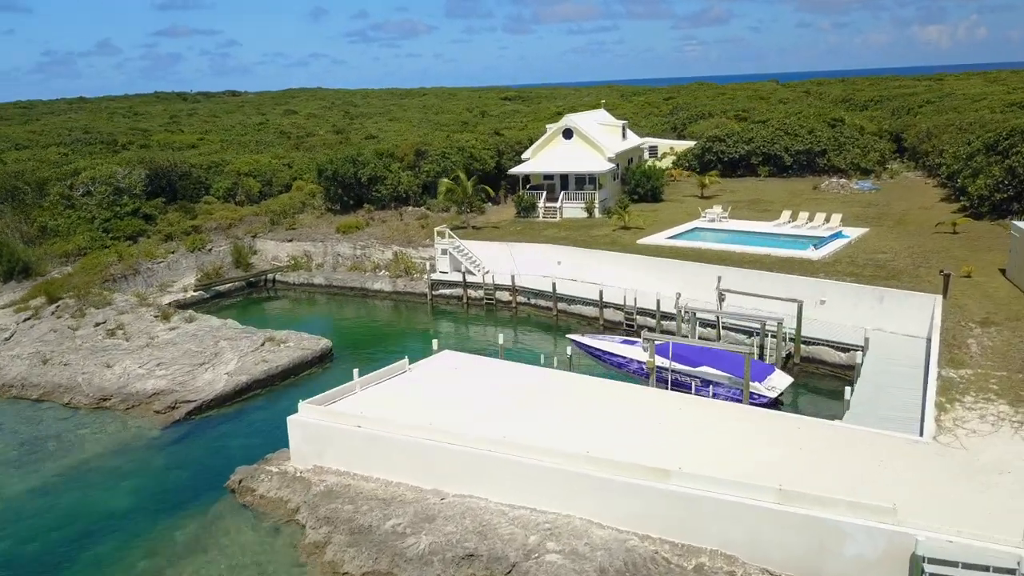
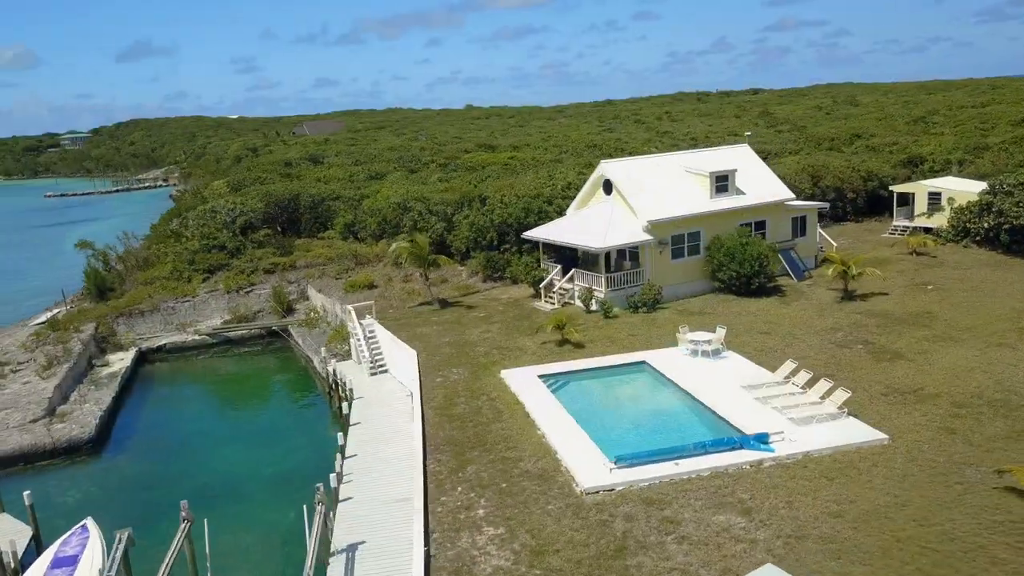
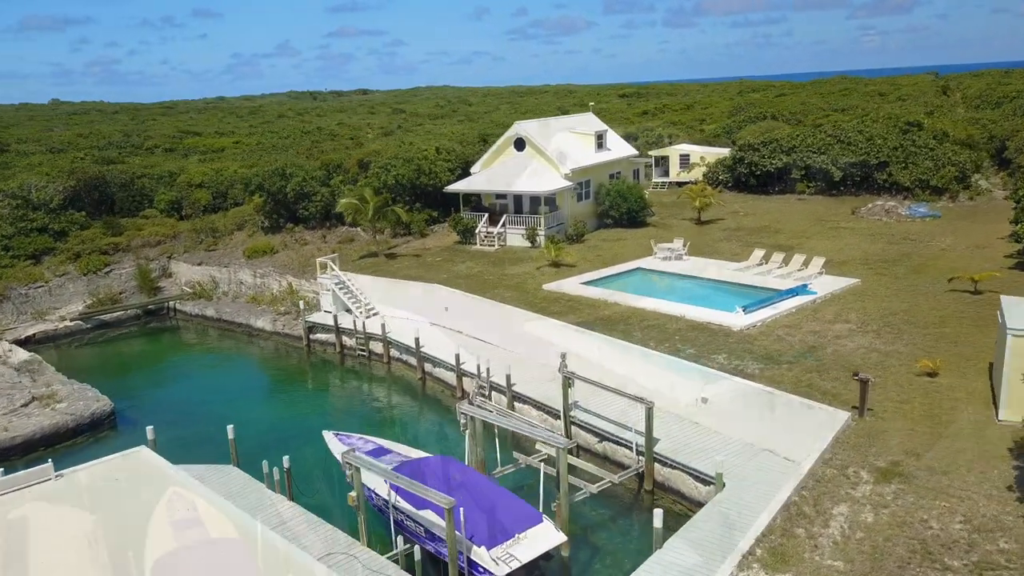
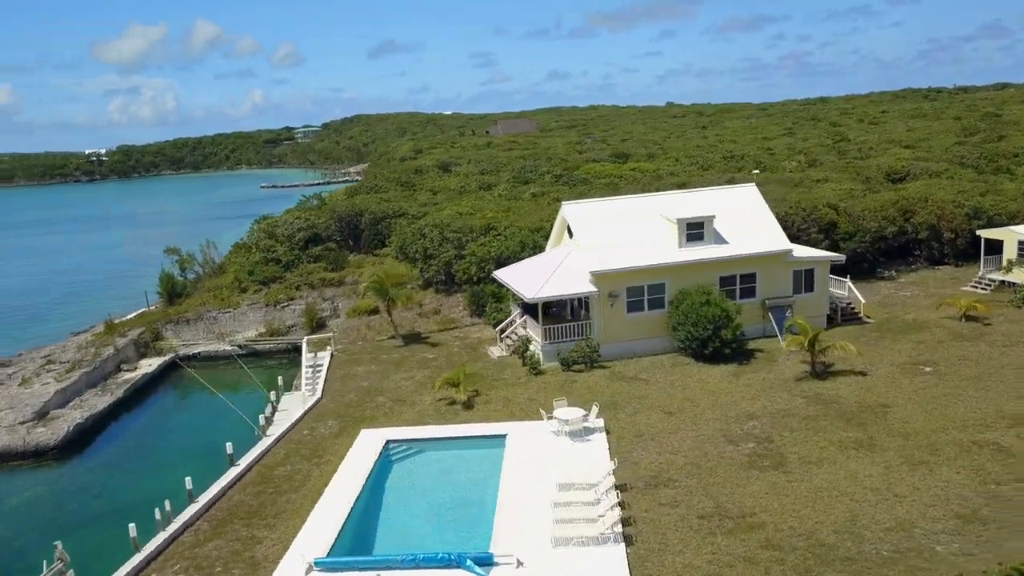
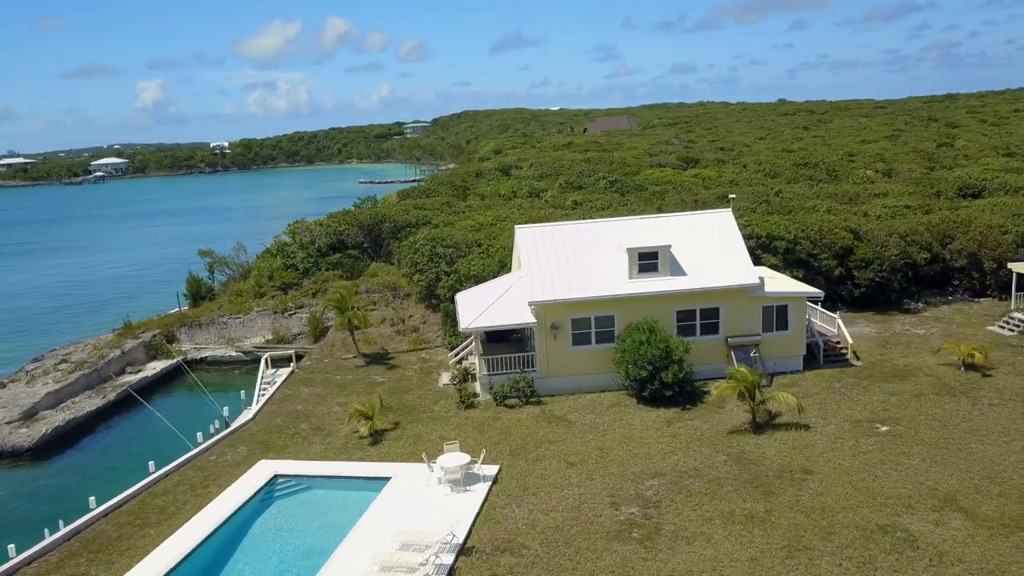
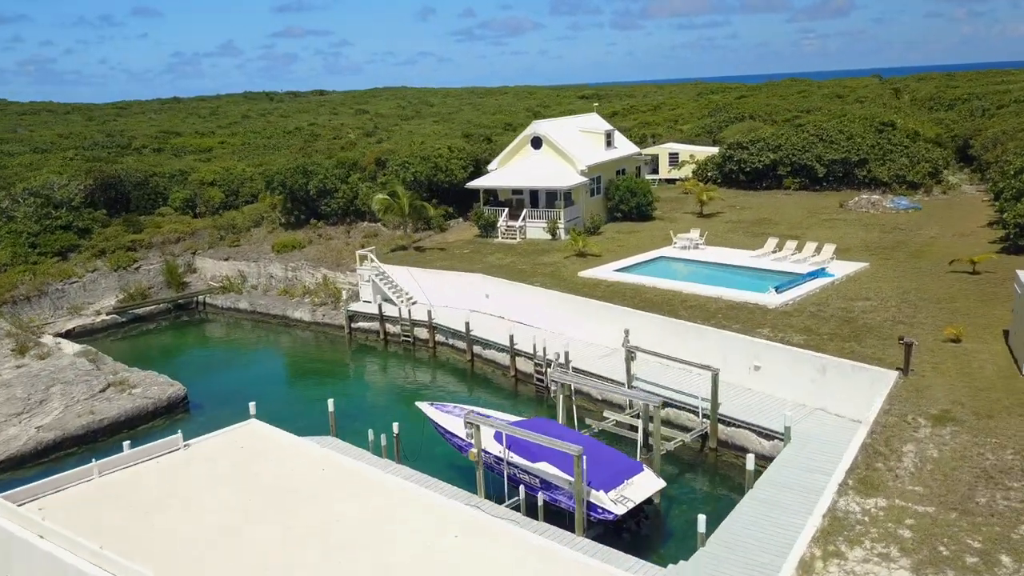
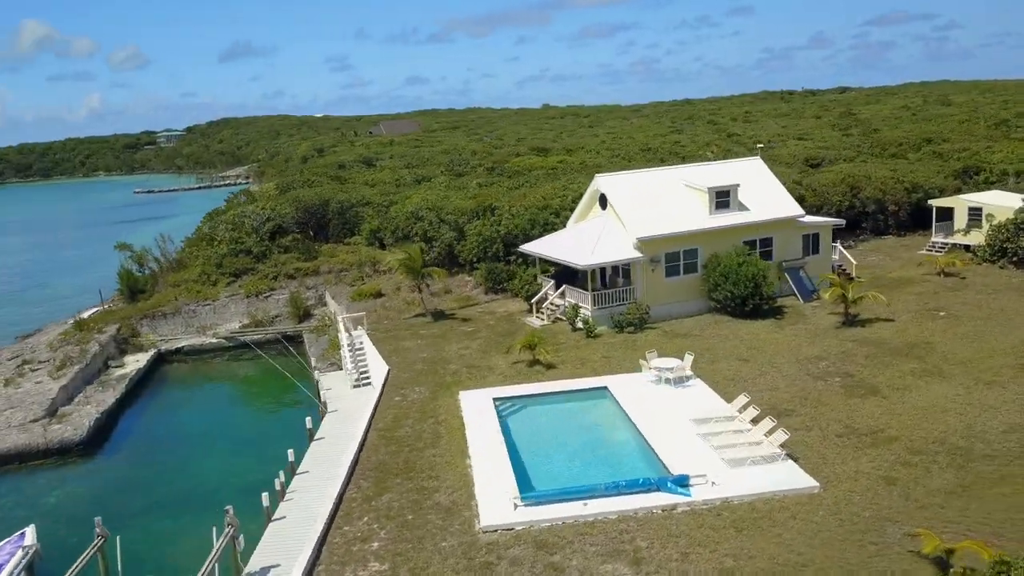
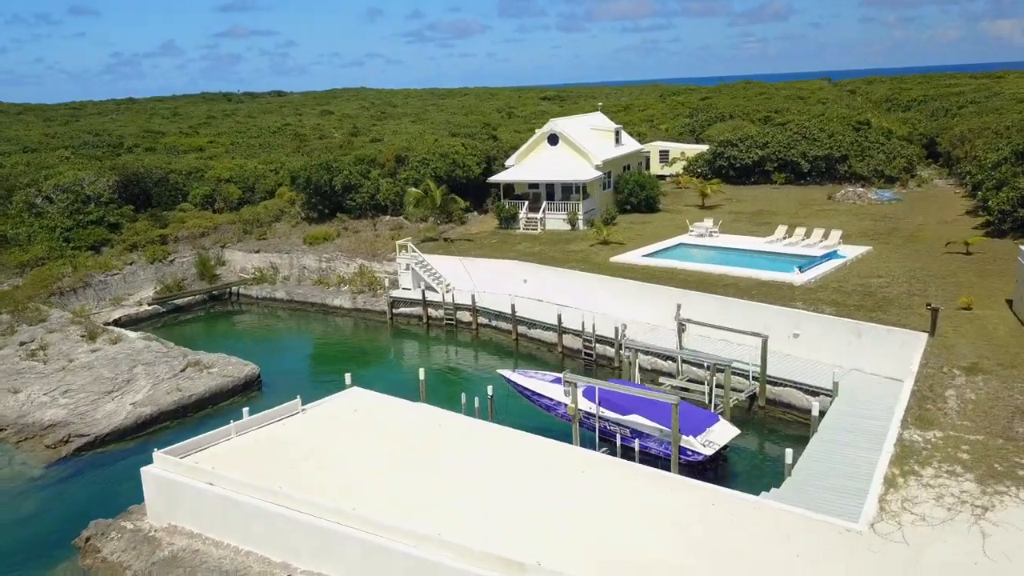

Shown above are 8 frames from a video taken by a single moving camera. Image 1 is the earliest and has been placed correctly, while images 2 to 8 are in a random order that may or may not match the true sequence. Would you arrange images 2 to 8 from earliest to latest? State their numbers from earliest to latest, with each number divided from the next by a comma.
8, 6, 3, 2, 7, 4, 5
